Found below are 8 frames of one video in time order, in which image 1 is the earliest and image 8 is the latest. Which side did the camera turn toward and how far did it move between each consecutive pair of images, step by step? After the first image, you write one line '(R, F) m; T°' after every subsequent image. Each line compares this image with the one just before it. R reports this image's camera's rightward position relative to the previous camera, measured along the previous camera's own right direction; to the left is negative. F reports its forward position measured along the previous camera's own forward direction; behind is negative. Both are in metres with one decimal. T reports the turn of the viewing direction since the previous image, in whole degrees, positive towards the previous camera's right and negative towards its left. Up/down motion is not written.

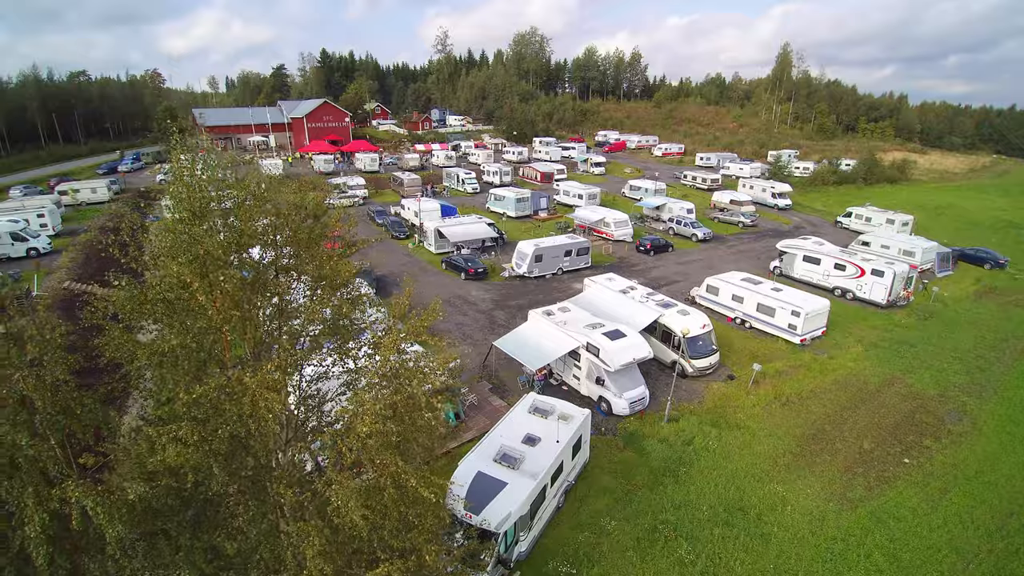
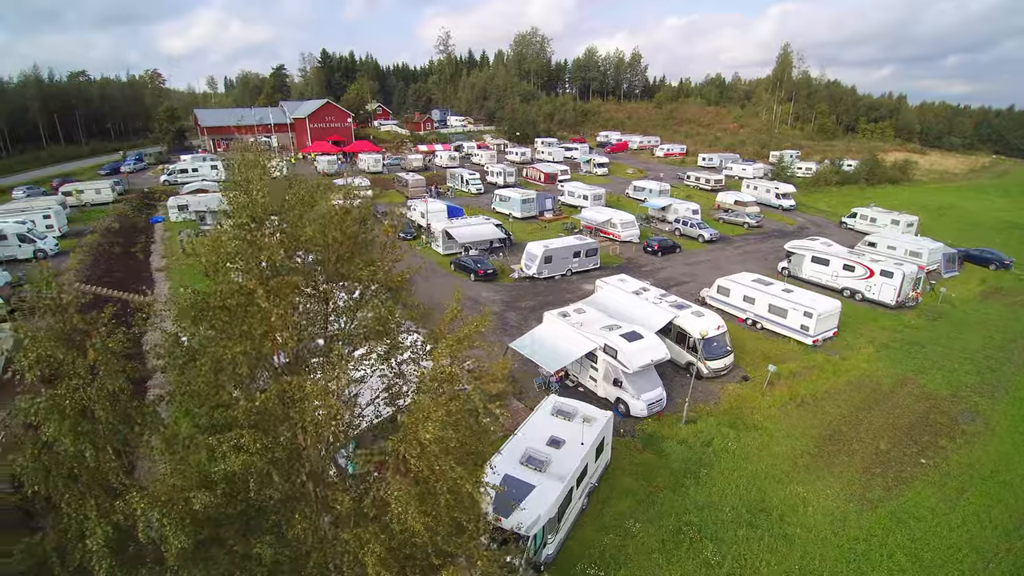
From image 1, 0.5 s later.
(-0.6, 0.0) m; 0°
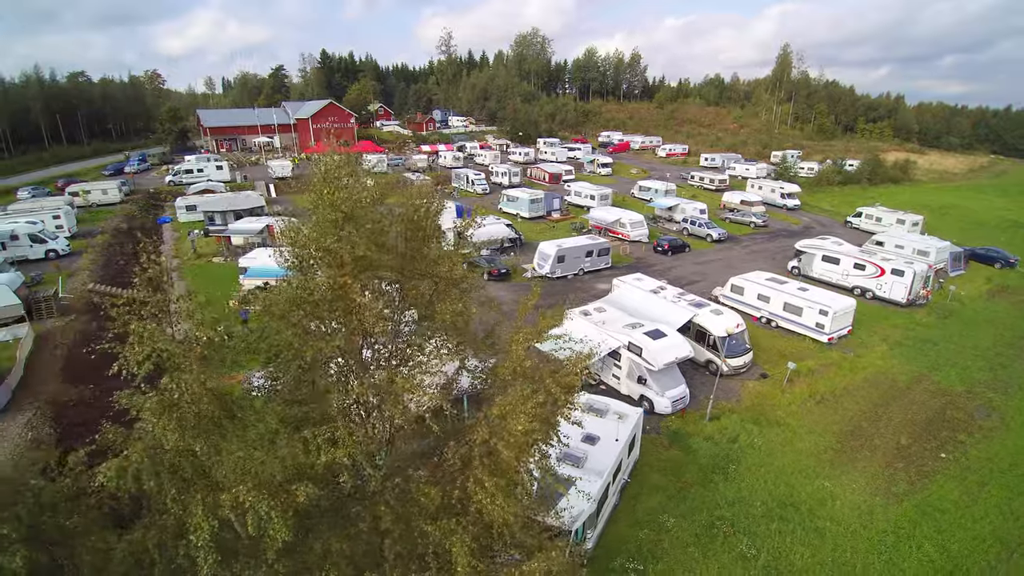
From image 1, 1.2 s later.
(-0.8, -0.1) m; 0°
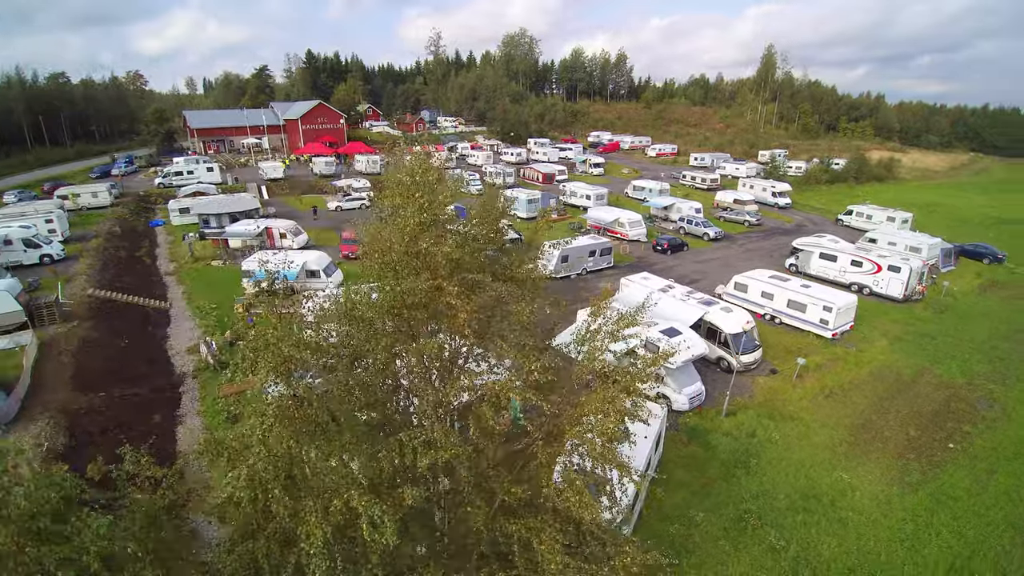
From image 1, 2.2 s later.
(-1.0, -0.1) m; +2°
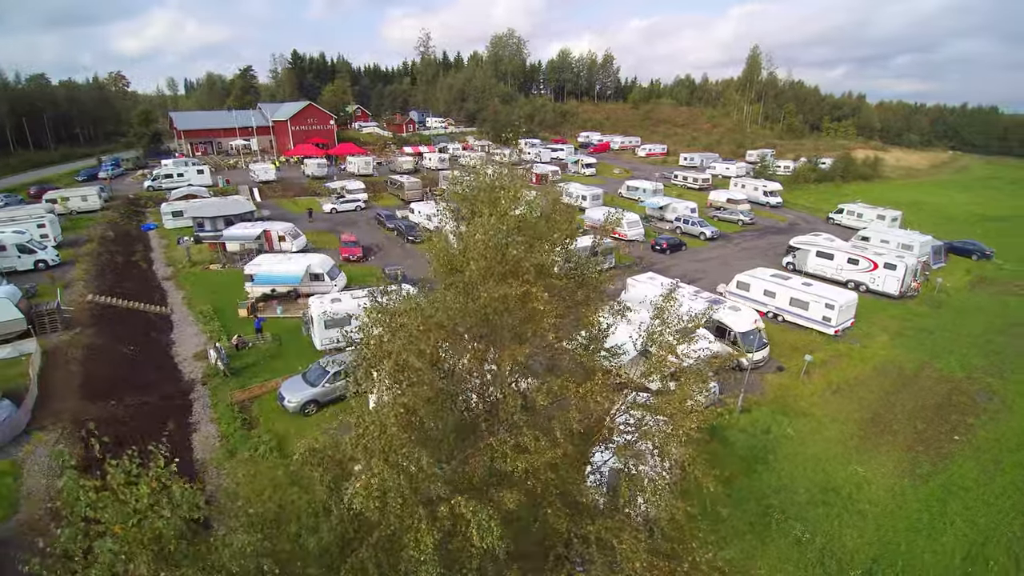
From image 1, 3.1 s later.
(-0.9, -0.1) m; +2°
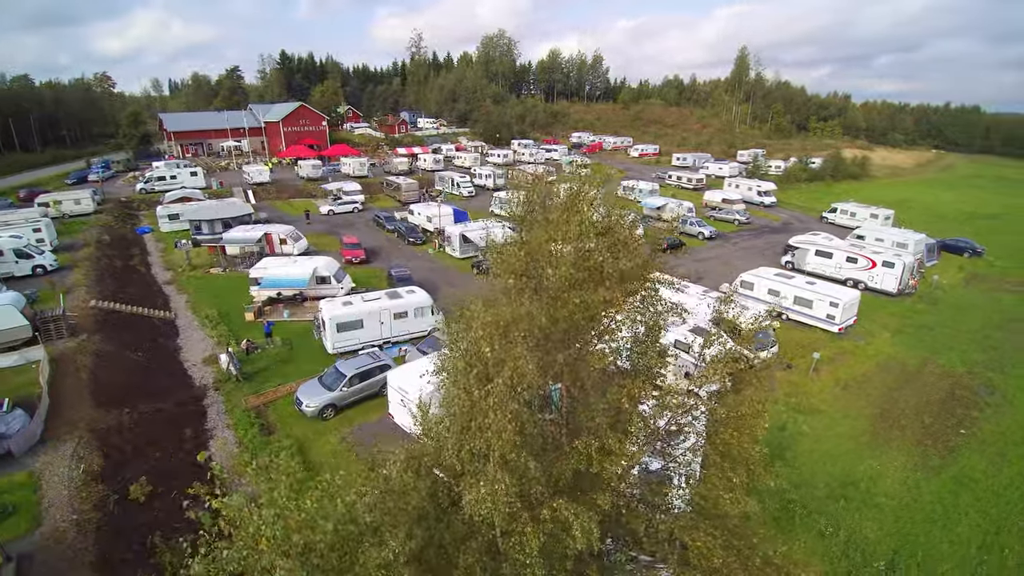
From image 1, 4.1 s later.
(-0.9, -0.1) m; +1°
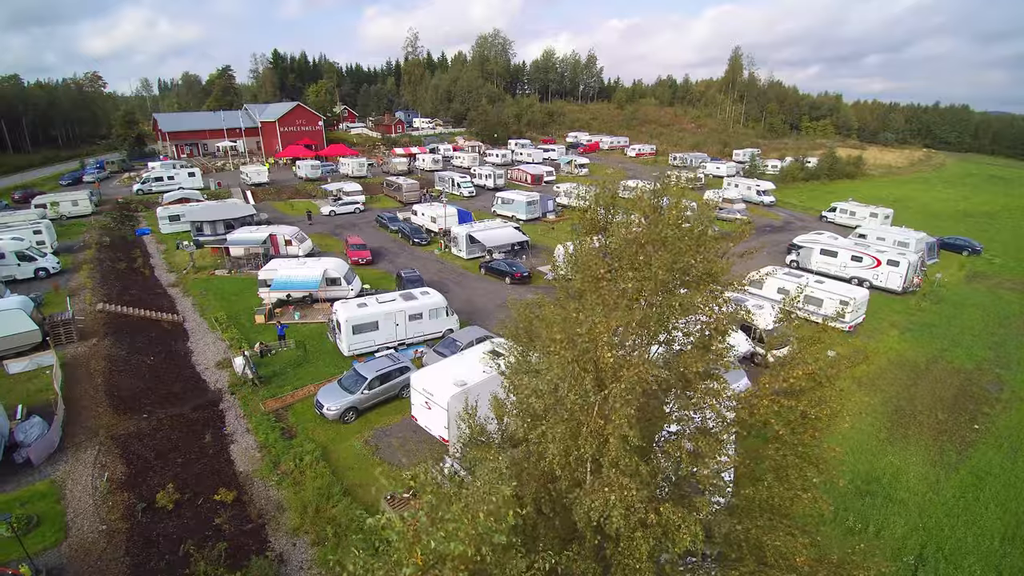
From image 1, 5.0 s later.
(-0.9, 0.0) m; +1°
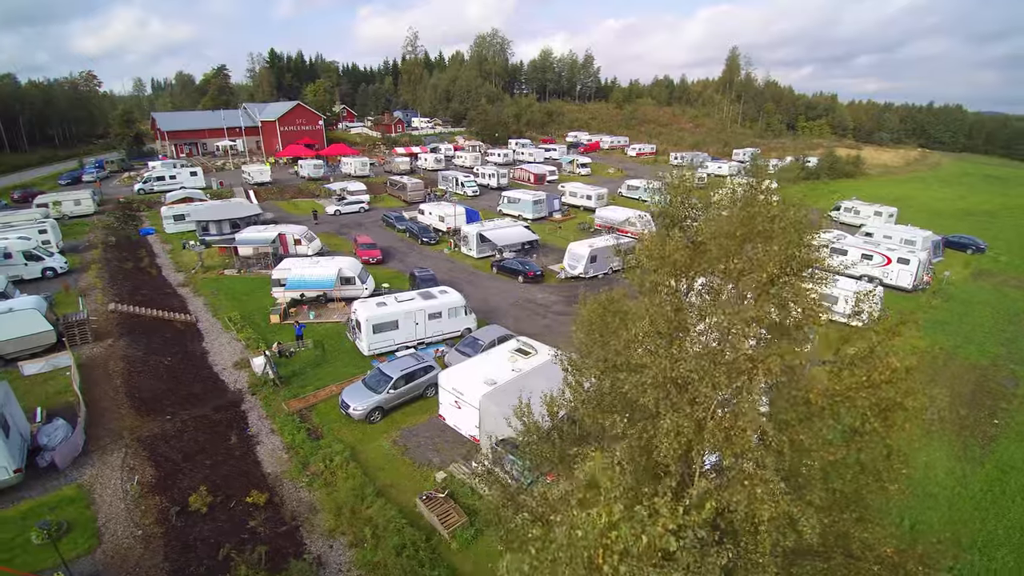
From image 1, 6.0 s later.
(-1.0, +0.1) m; +1°
